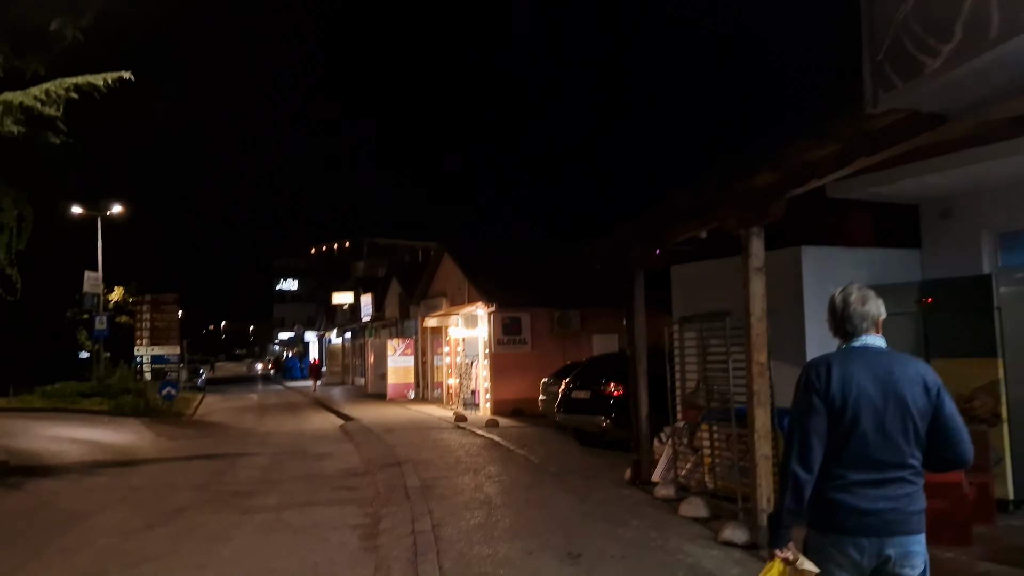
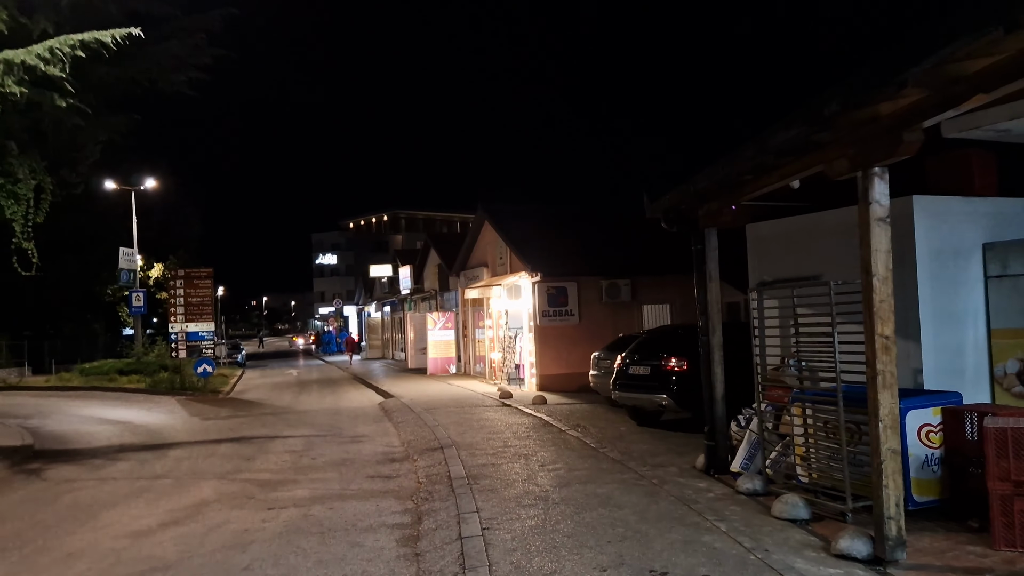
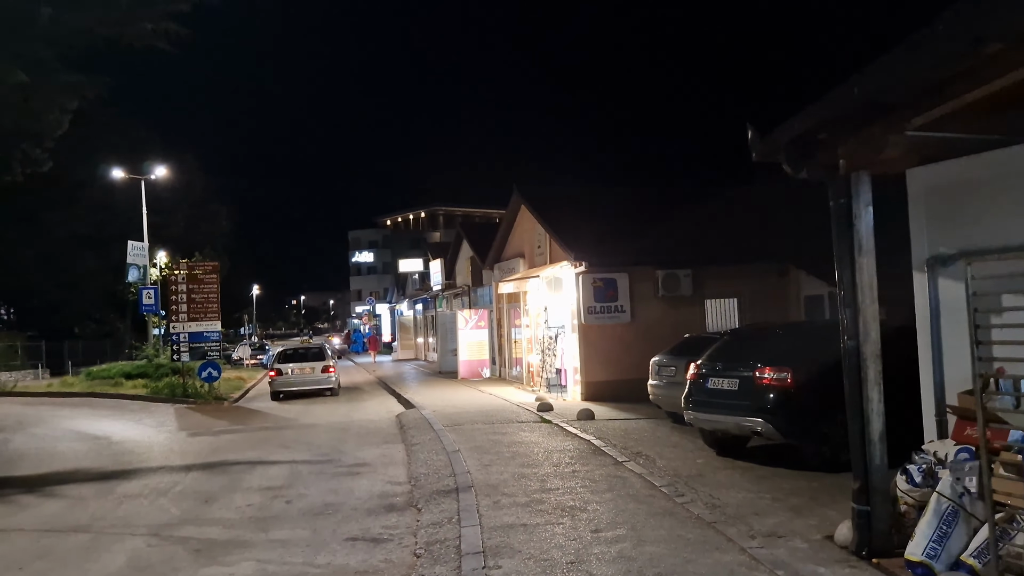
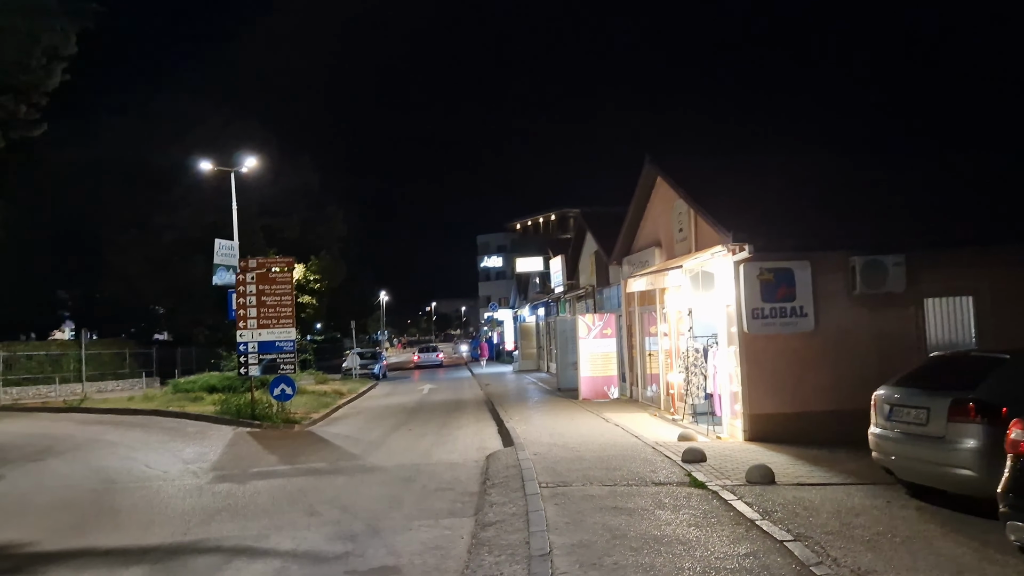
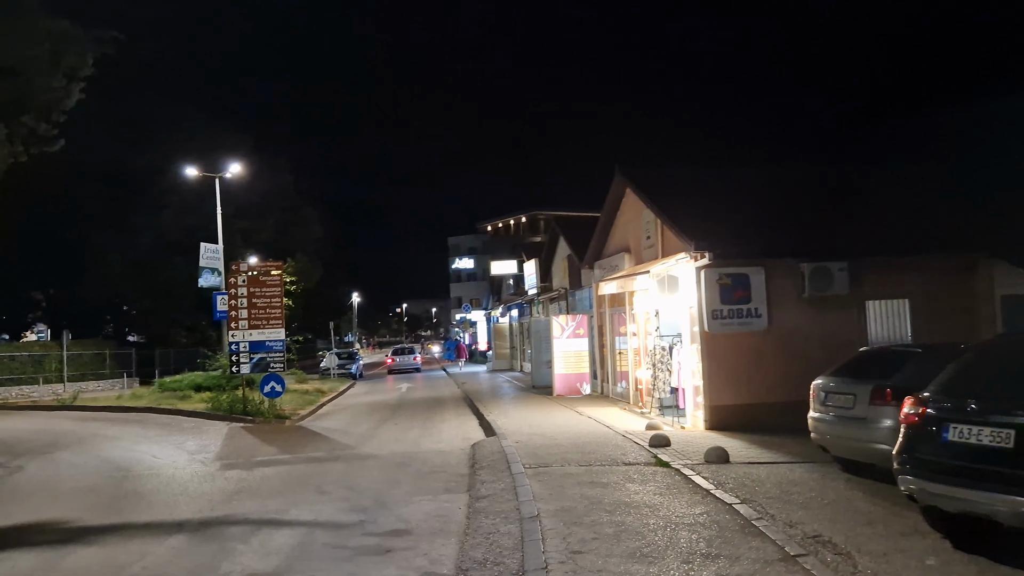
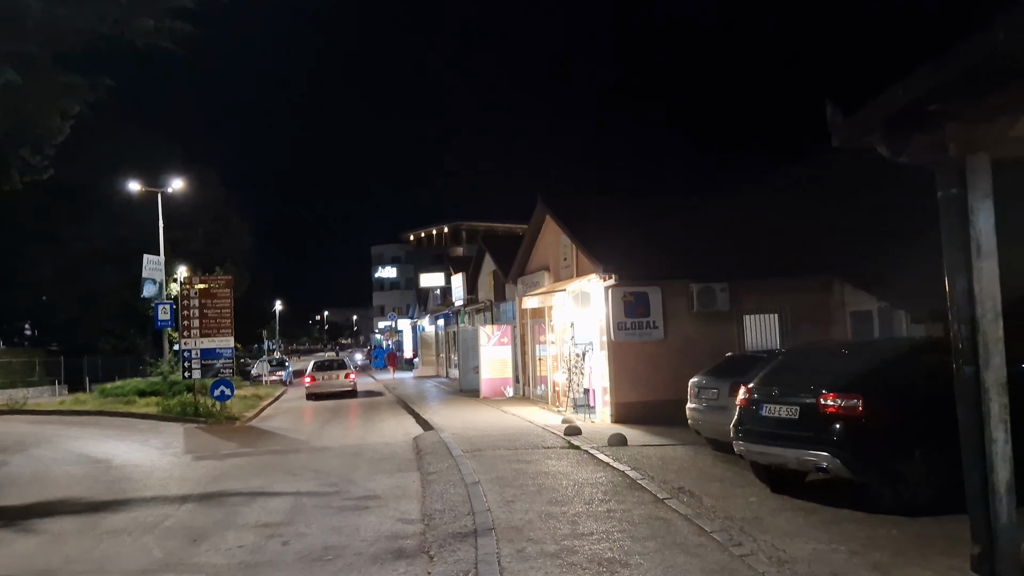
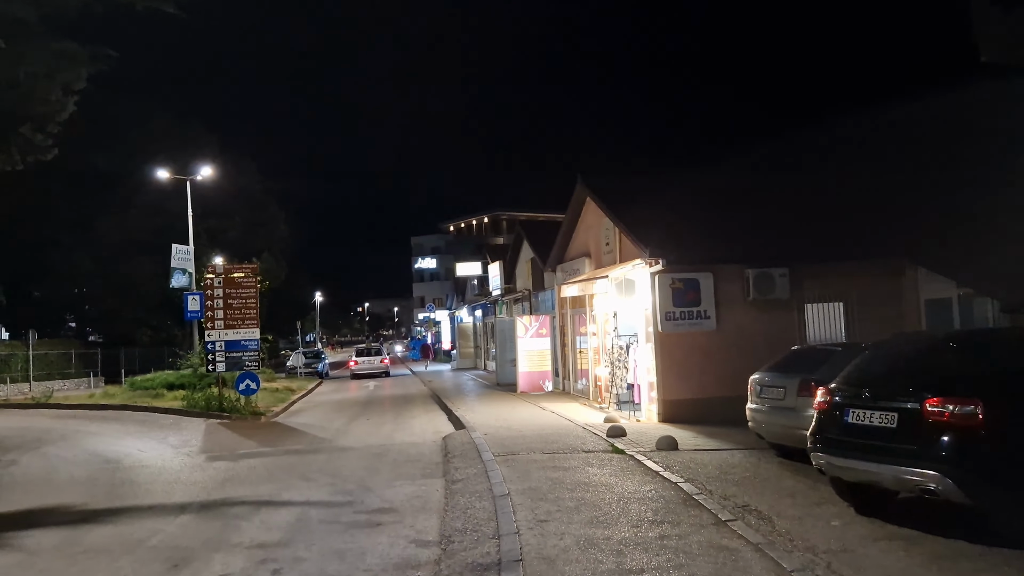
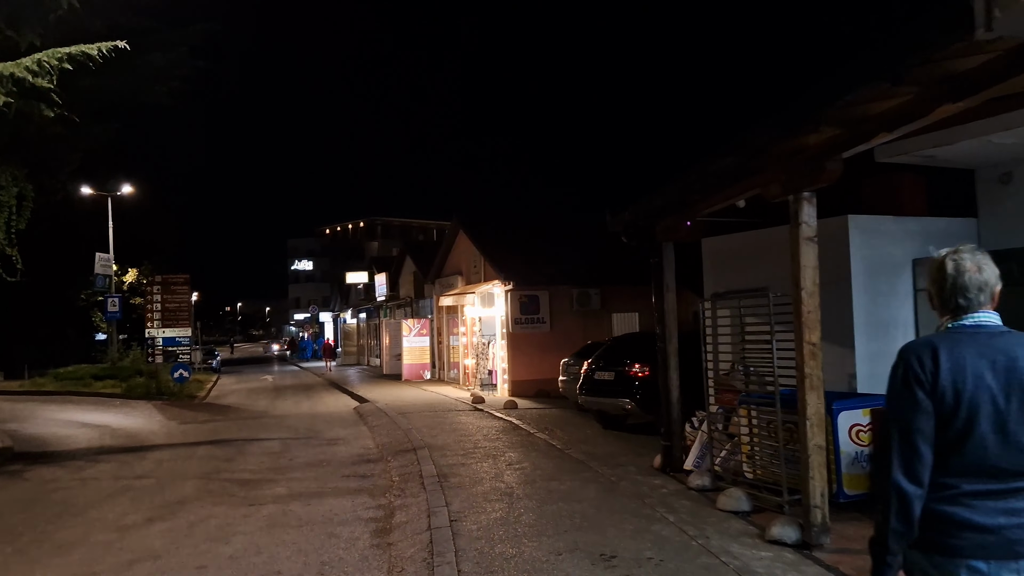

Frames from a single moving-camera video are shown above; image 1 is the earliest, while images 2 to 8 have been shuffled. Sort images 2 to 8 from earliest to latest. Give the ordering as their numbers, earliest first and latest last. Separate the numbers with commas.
8, 2, 3, 6, 7, 5, 4
